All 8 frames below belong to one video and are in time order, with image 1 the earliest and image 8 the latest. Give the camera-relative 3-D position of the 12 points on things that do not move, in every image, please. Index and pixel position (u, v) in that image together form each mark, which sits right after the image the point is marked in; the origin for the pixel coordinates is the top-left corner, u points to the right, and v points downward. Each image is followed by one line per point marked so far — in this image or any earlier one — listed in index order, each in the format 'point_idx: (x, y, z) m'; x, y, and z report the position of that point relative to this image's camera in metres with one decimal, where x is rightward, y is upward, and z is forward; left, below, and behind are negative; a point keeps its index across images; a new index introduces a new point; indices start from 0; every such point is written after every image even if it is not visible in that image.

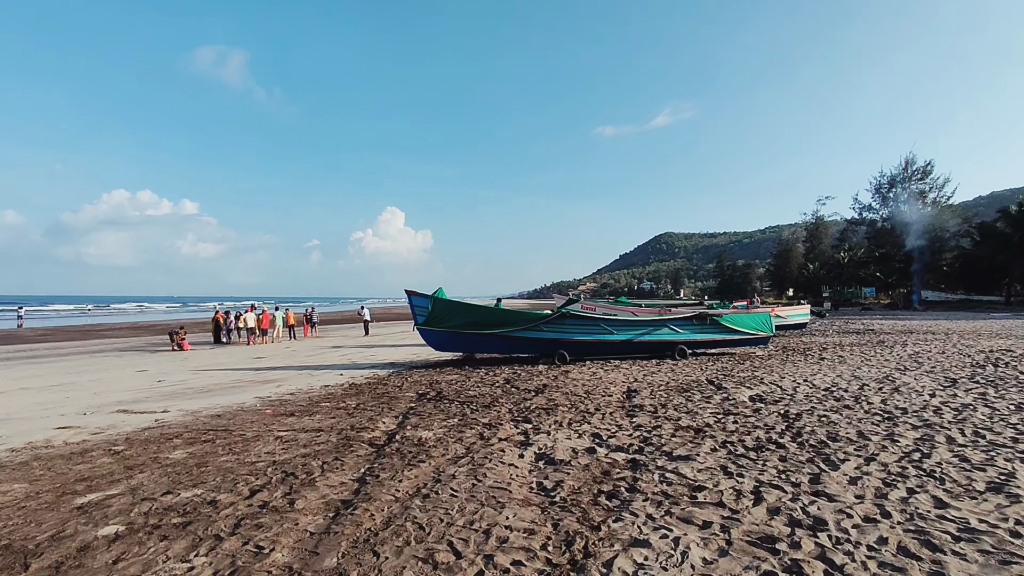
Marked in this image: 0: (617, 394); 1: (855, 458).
0: (+1.9, -1.9, +10.1) m
1: (+3.3, -1.7, +5.6) m
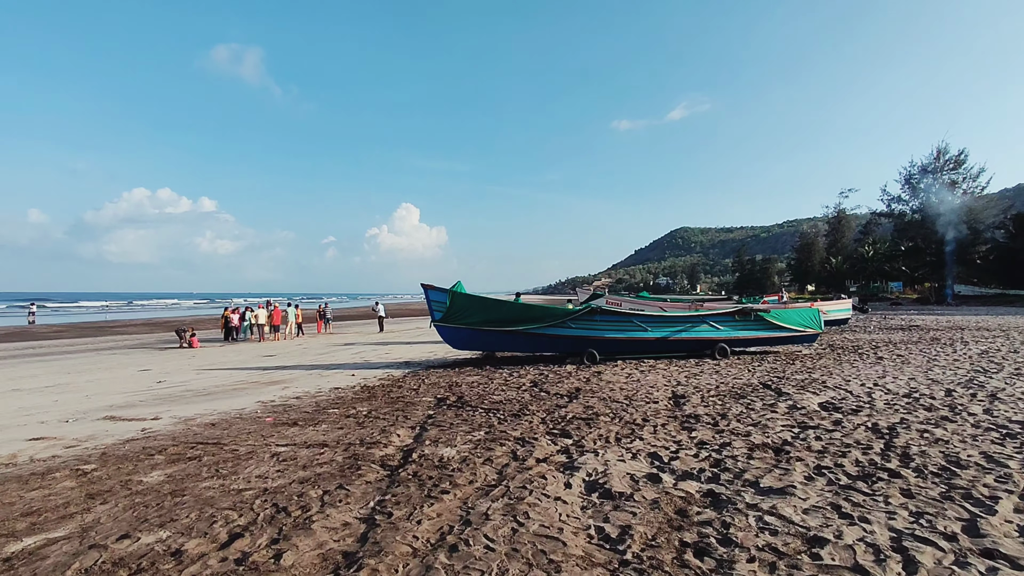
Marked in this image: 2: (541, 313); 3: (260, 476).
0: (+2.4, -1.8, +8.9) m
1: (+3.7, -1.5, +4.3) m
2: (+0.7, -0.6, +14.2) m
3: (-2.4, -1.8, +5.5) m
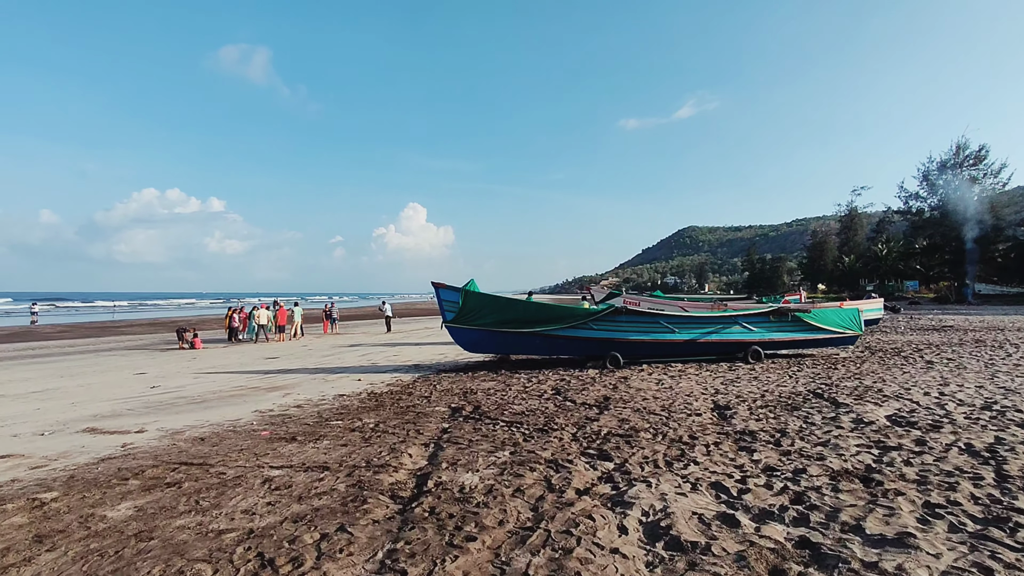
0: (+2.7, -1.7, +7.9) m
1: (+4.0, -1.5, +3.3) m
2: (+1.1, -0.6, +13.2) m
3: (-2.1, -1.8, +4.6) m
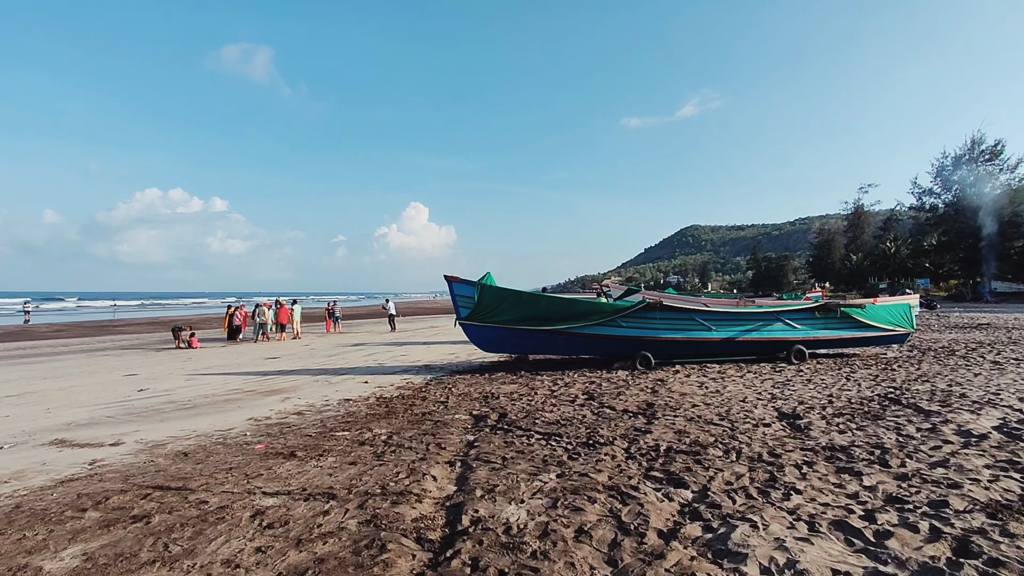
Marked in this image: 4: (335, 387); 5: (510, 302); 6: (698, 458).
0: (+3.1, -1.6, +6.8) m
1: (+4.4, -1.4, +2.2) m
2: (+1.5, -0.5, +12.1) m
3: (-1.7, -1.7, +3.5) m
4: (-3.5, -1.9, +11.3) m
5: (0.0, -0.3, +12.4) m
6: (+1.7, -1.6, +5.4) m
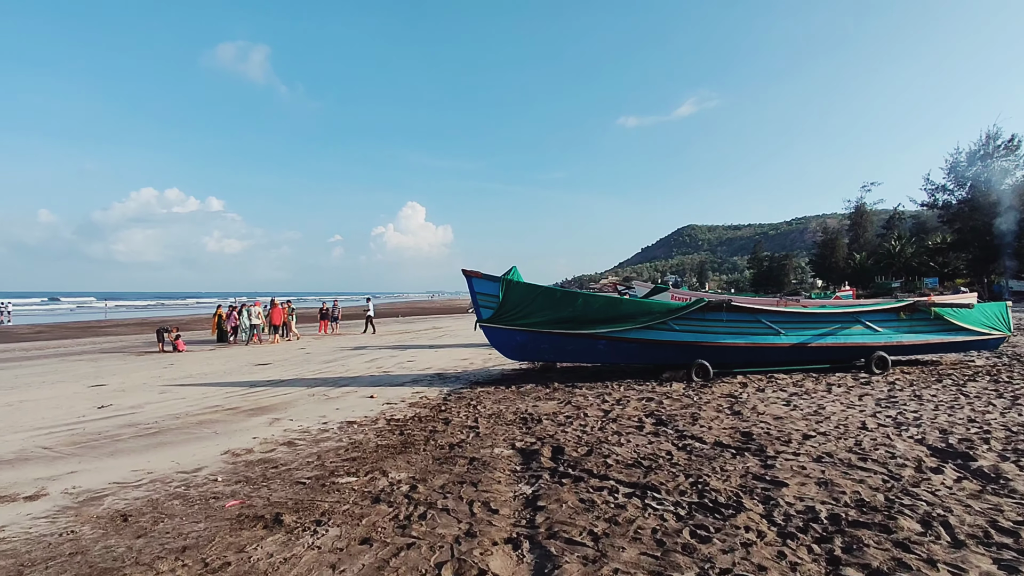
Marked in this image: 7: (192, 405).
0: (+3.7, -1.5, +4.9) m
1: (+5.0, -1.3, +0.3) m
2: (+2.1, -0.4, +10.2) m
3: (-1.1, -1.6, +1.6) m
4: (-2.9, -1.9, +9.4) m
5: (+0.5, -0.2, +10.5) m
6: (+2.4, -1.5, +3.6) m
7: (-5.3, -1.9, +9.6) m
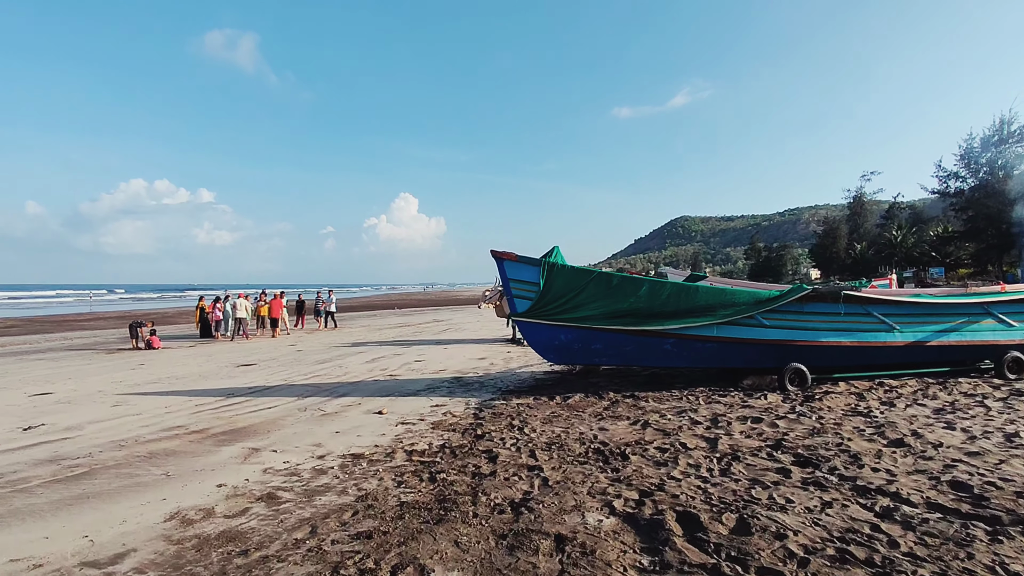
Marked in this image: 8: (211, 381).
0: (+4.4, -1.4, +2.8) m
1: (+5.8, -1.3, -1.8) m
2: (+2.7, -0.2, +8.1) m
3: (-0.4, -1.5, -0.6) m
4: (-2.2, -1.7, +7.2) m
5: (+1.2, 0.0, +8.3) m
6: (+3.1, -1.4, +1.4) m
7: (-4.7, -1.7, +7.4) m
8: (-5.9, -1.8, +11.2) m
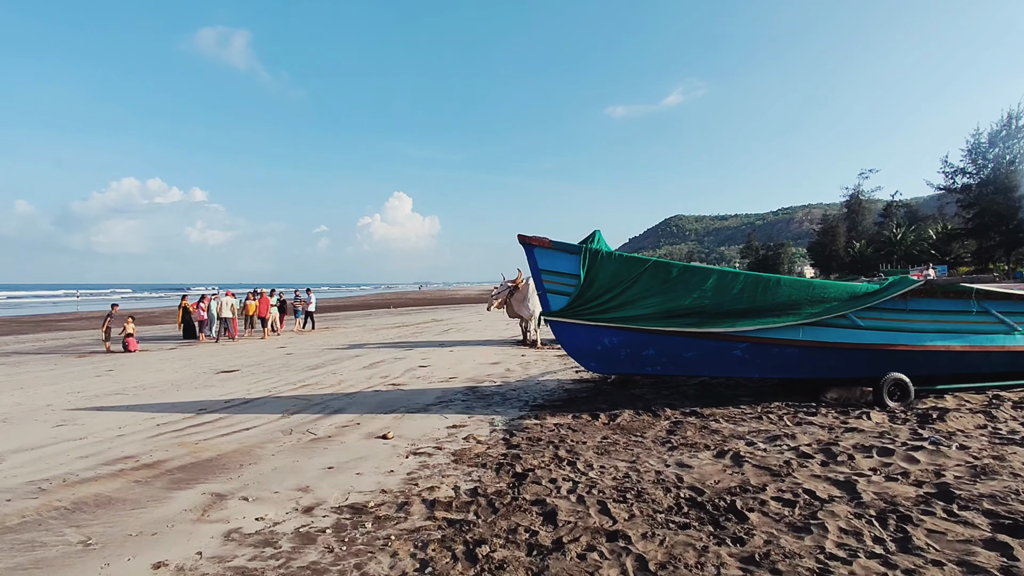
0: (+4.9, -1.3, +1.3) m
1: (+6.3, -1.2, -3.3) m
2: (+3.2, -0.1, +6.5) m
3: (+0.1, -1.5, -2.1) m
4: (-1.8, -1.6, +5.6) m
5: (+1.6, +0.1, +6.8) m
6: (+3.6, -1.3, -0.1) m
7: (-4.2, -1.7, +5.8) m
8: (-5.5, -1.7, +9.5) m
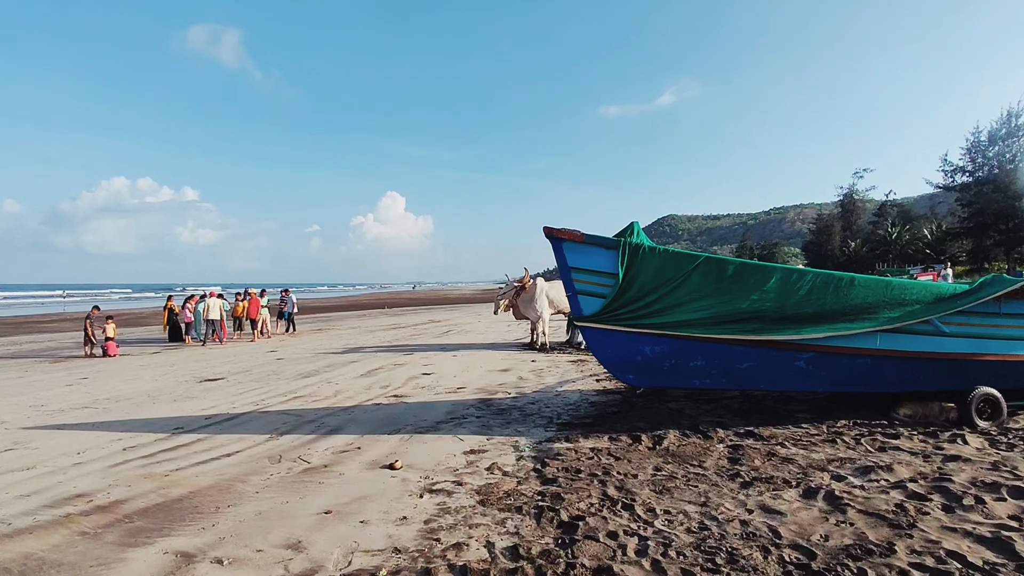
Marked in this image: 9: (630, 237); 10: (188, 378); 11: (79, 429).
0: (+5.2, -1.3, +0.4) m
1: (+6.7, -1.2, -4.2) m
2: (+3.4, -0.1, +5.6) m
3: (+0.5, -1.5, -3.1) m
4: (-1.5, -1.6, +4.6) m
5: (+1.8, +0.1, +5.8) m
6: (+3.9, -1.3, -1.0) m
7: (-4.0, -1.7, +4.7) m
8: (-5.2, -1.7, +8.5) m
9: (+1.2, +0.6, +6.2) m
10: (-6.4, -1.8, +11.2) m
11: (-5.3, -1.7, +7.1) m
